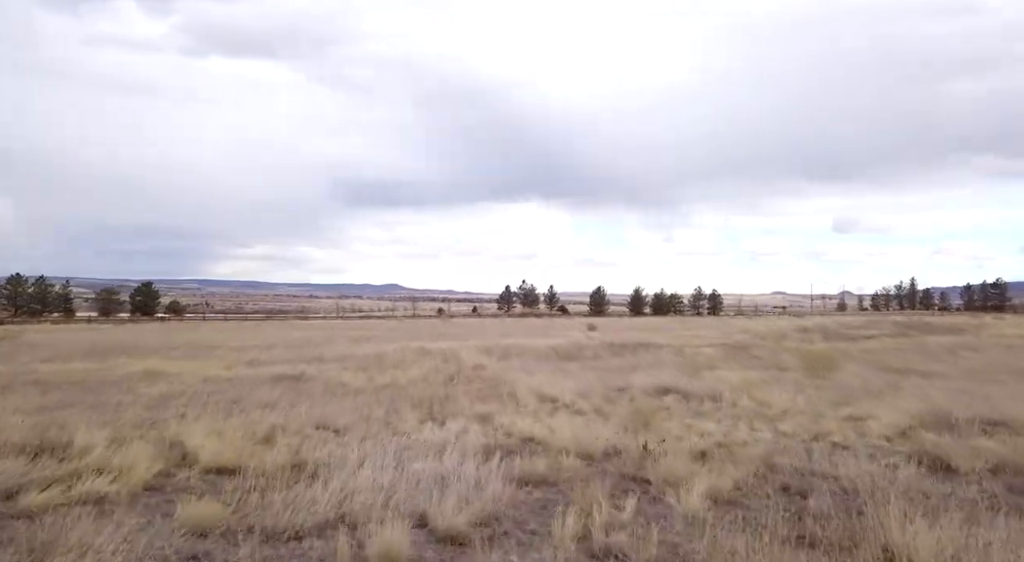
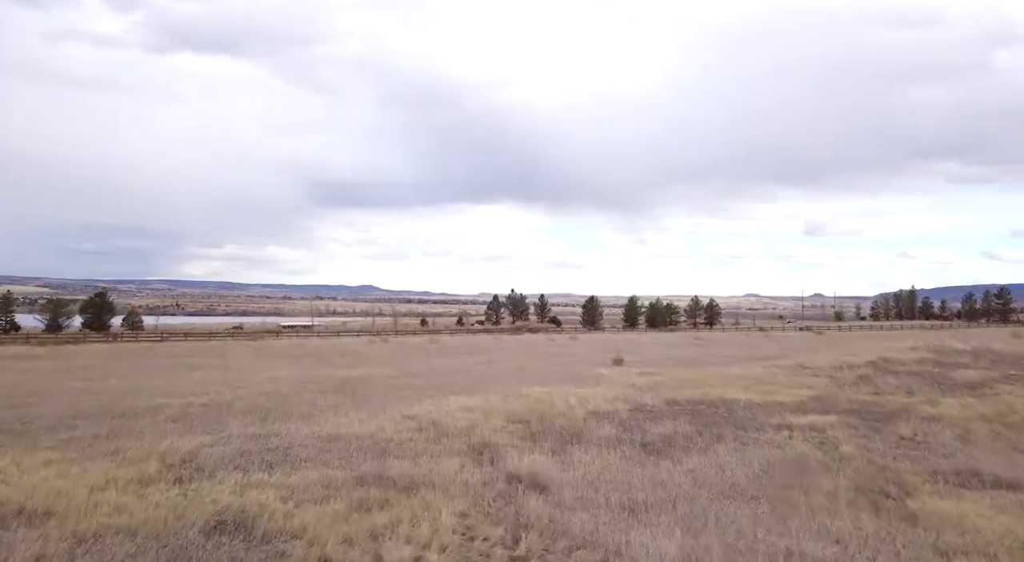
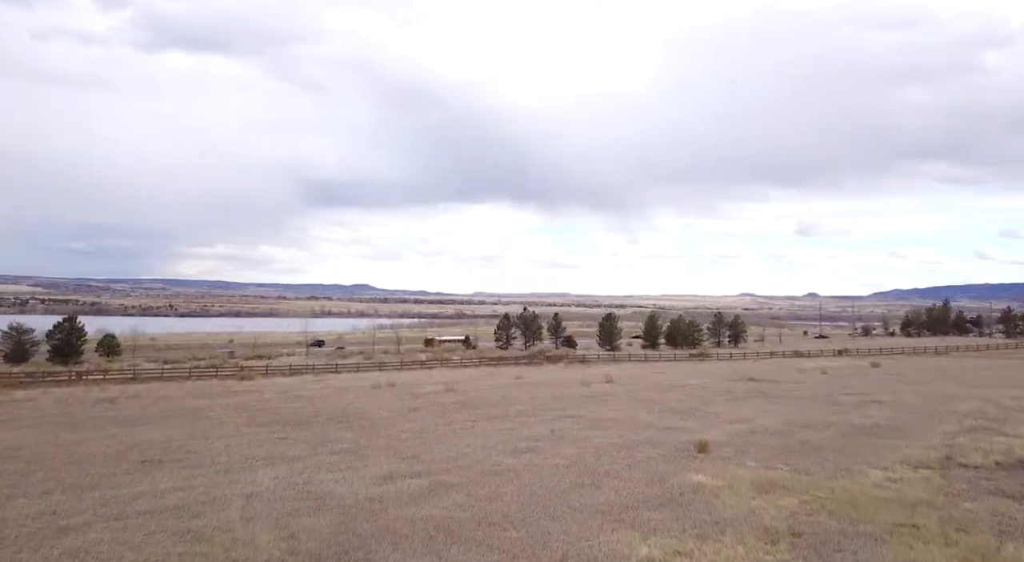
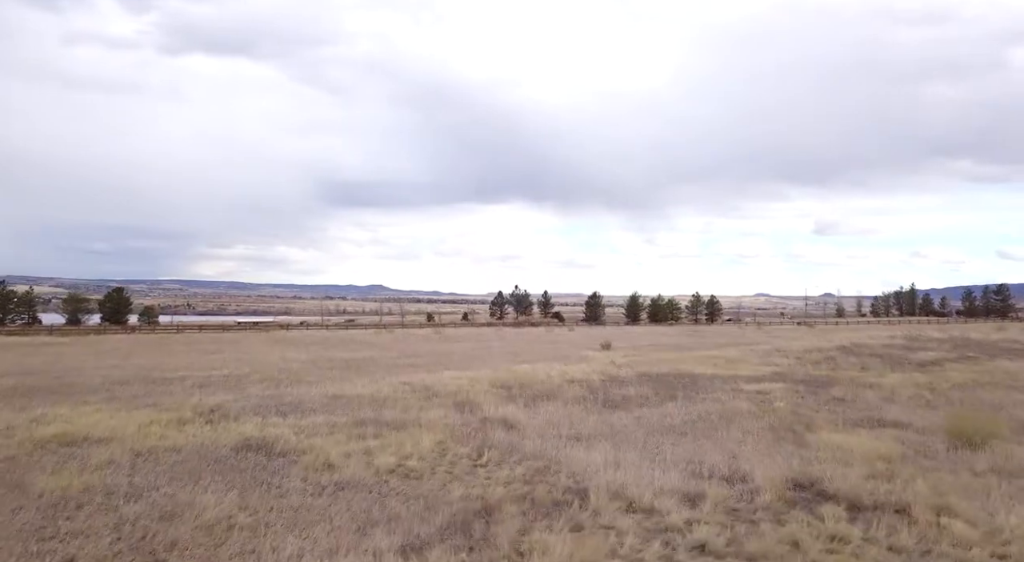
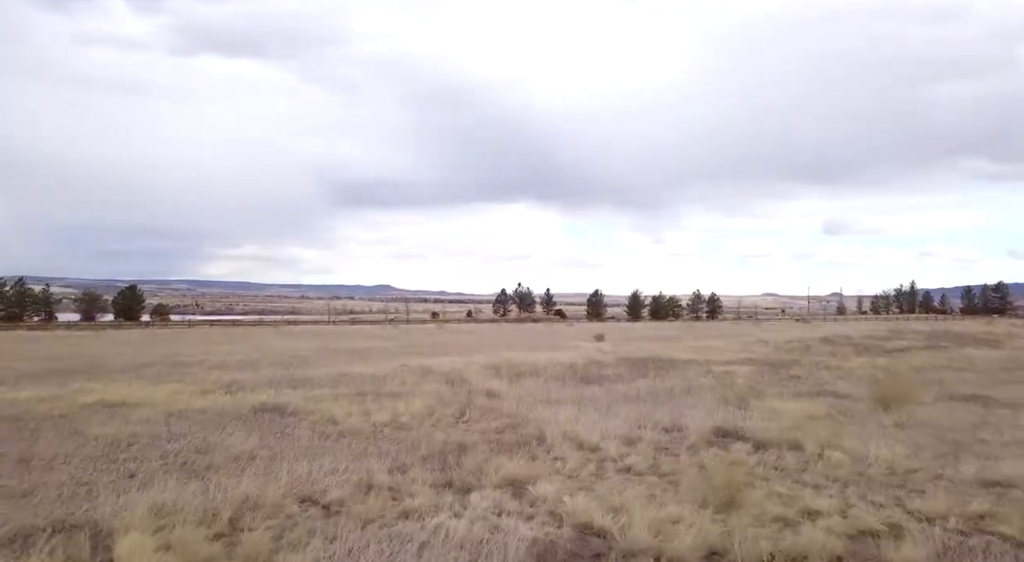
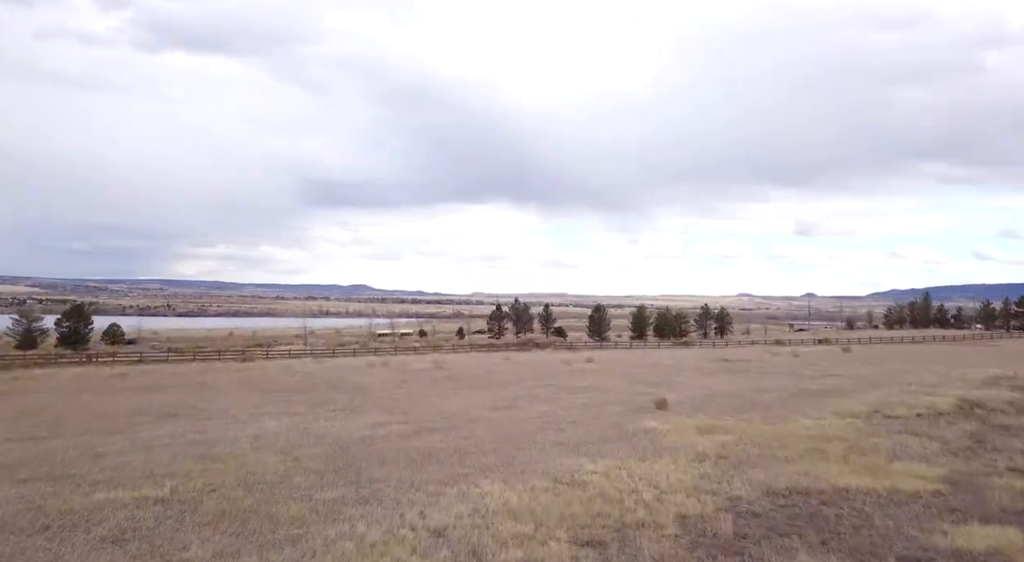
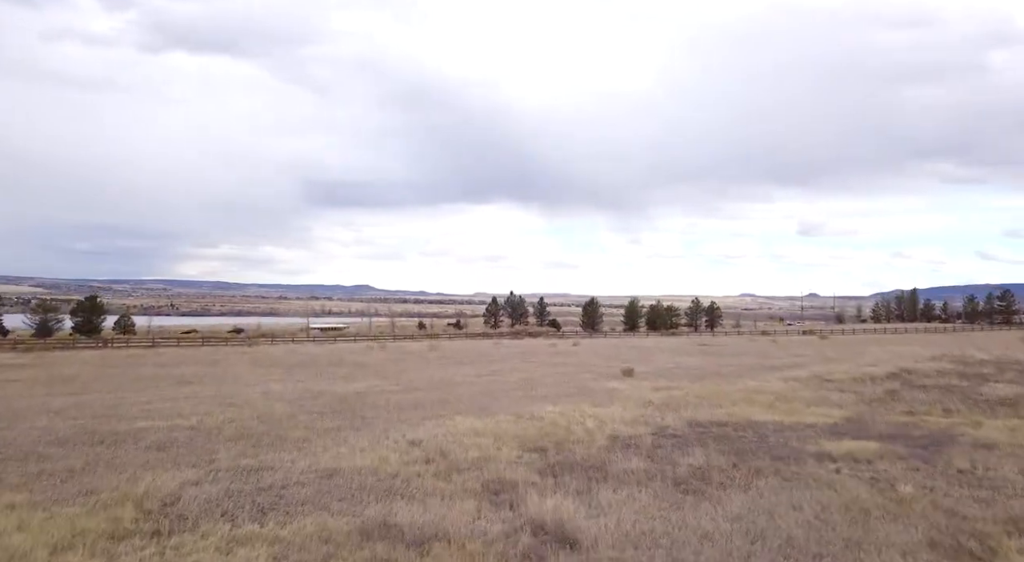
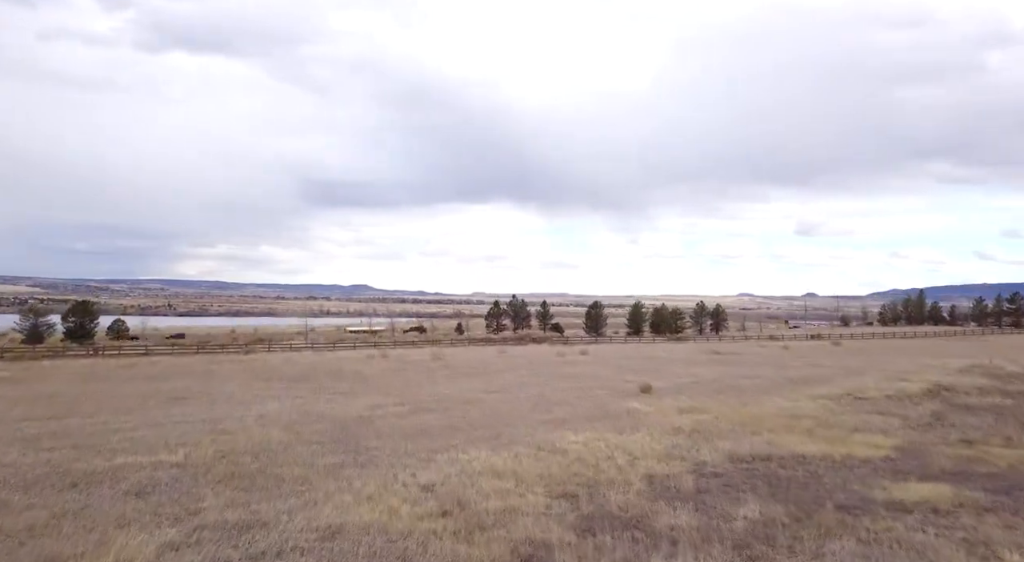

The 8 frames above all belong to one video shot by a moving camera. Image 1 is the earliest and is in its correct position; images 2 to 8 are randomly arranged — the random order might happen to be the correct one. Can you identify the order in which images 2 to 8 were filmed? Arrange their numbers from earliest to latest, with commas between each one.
5, 4, 2, 7, 8, 6, 3
